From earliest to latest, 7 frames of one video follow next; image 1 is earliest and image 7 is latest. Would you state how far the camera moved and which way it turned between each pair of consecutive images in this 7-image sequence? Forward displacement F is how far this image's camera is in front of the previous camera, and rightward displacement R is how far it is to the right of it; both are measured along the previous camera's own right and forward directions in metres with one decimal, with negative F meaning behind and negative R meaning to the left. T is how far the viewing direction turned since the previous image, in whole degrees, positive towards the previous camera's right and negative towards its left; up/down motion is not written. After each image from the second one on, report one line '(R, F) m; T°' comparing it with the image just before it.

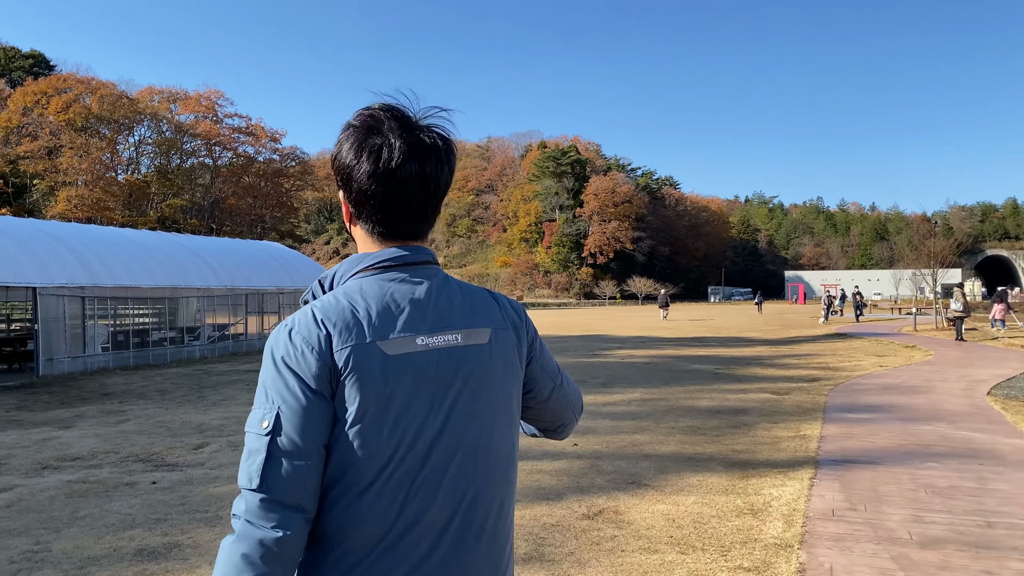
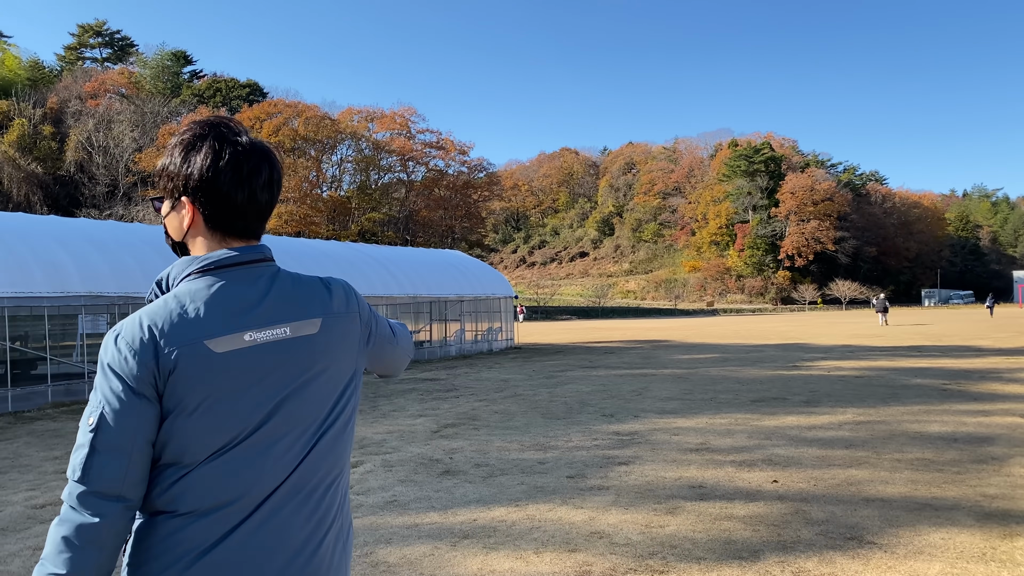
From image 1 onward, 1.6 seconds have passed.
(+0.1, +0.9) m; -13°
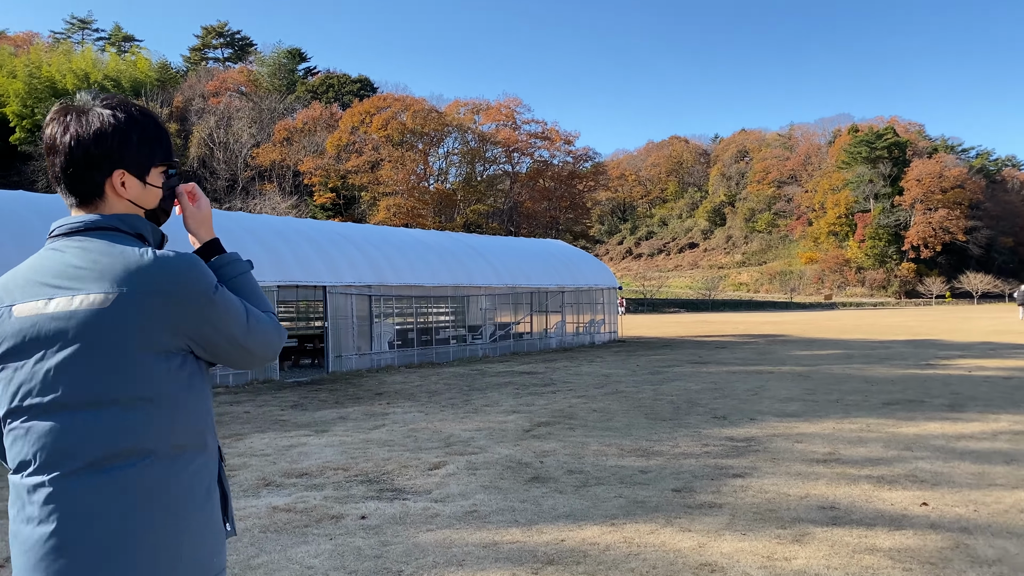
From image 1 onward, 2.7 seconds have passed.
(+0.1, +0.7) m; -7°
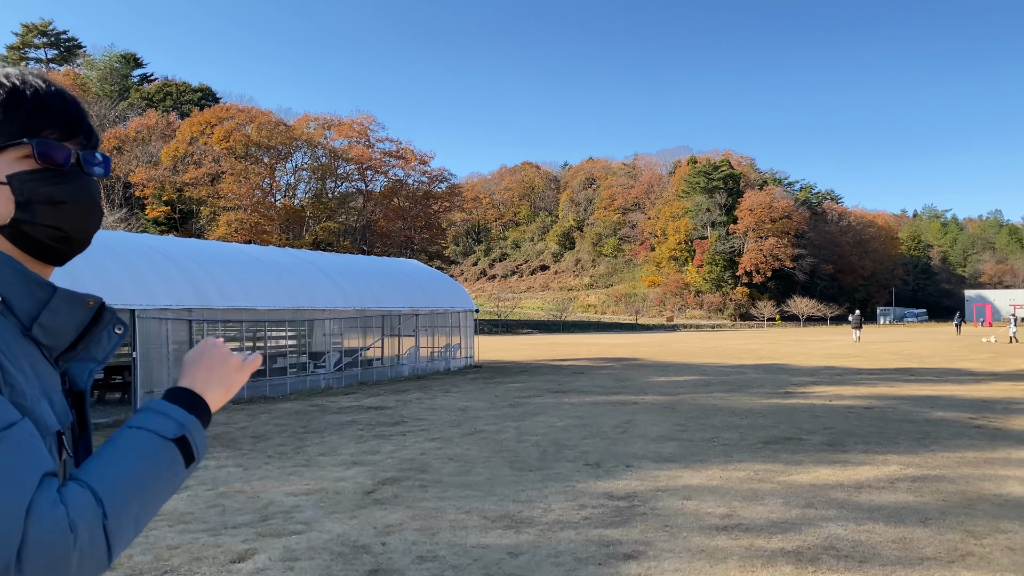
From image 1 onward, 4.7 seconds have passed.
(+0.1, +1.2) m; +10°
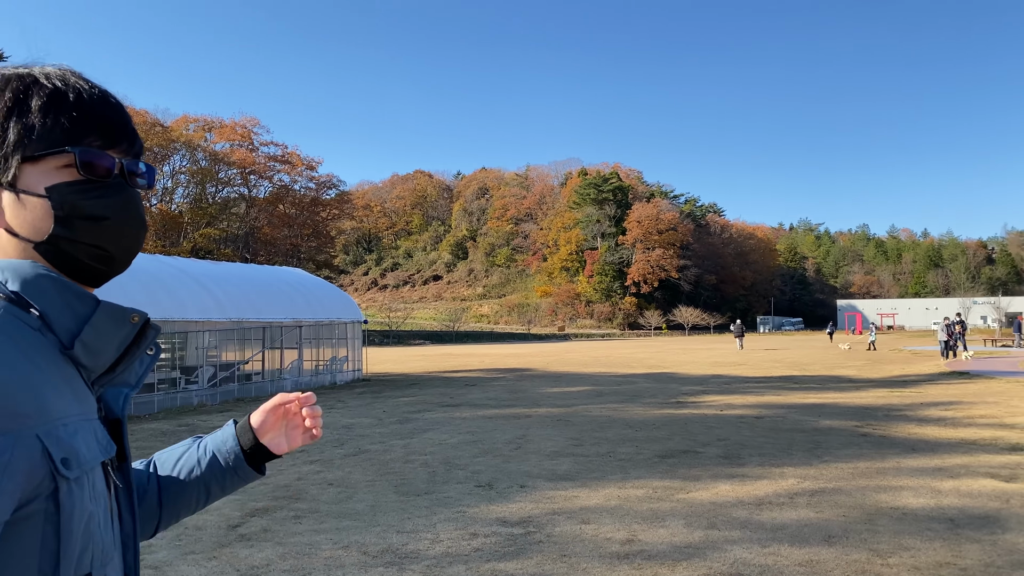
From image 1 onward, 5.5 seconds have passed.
(0.0, +0.5) m; +7°
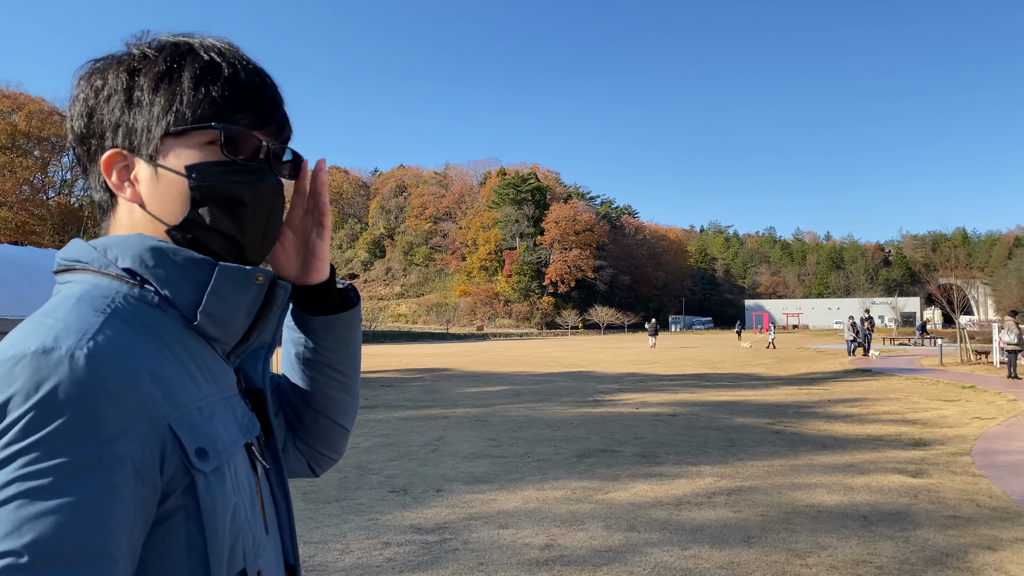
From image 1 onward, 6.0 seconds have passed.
(0.0, +0.2) m; +6°
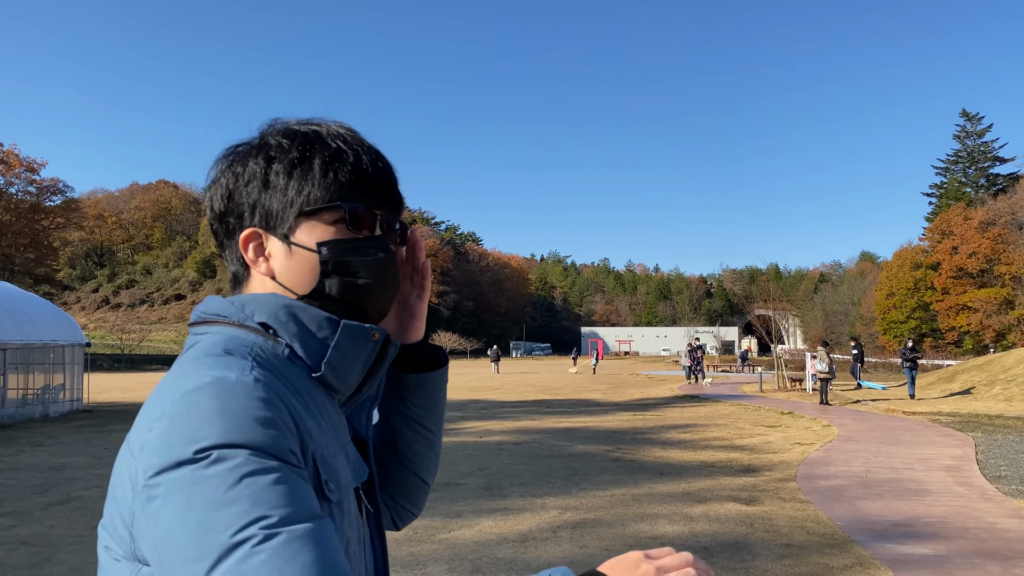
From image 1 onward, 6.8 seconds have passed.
(0.0, +0.3) m; +11°
